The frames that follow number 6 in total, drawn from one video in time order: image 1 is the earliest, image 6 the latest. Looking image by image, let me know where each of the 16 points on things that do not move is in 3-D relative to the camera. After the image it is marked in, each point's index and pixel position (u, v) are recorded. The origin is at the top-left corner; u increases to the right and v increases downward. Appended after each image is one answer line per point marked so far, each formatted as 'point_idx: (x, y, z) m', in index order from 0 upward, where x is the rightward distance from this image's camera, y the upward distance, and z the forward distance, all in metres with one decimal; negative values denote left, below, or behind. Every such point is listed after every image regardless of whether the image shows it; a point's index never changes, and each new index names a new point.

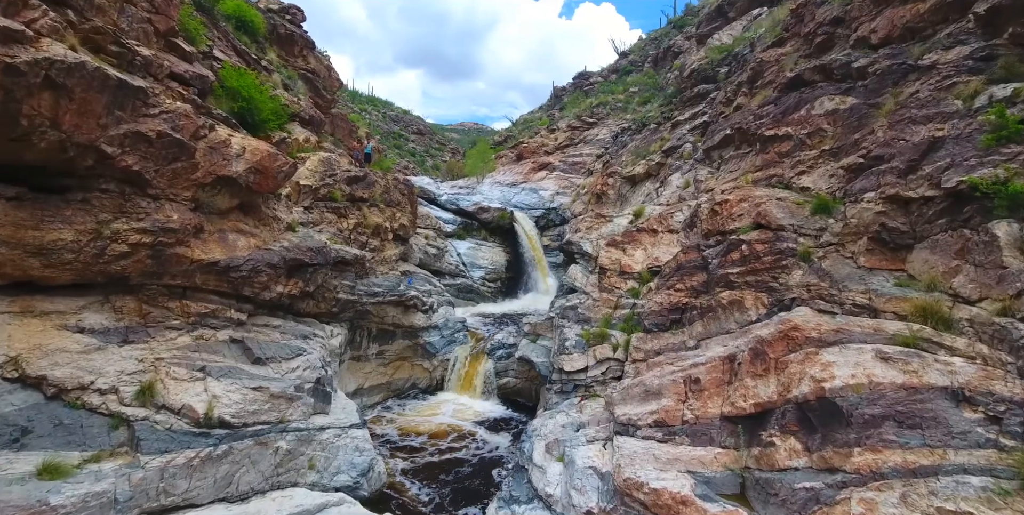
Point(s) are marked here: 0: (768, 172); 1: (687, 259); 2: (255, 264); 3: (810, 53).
0: (+6.0, +2.0, +10.3) m
1: (+3.9, 0.0, +9.8) m
2: (-4.9, -0.1, +8.4) m
3: (+7.5, +5.1, +11.0) m
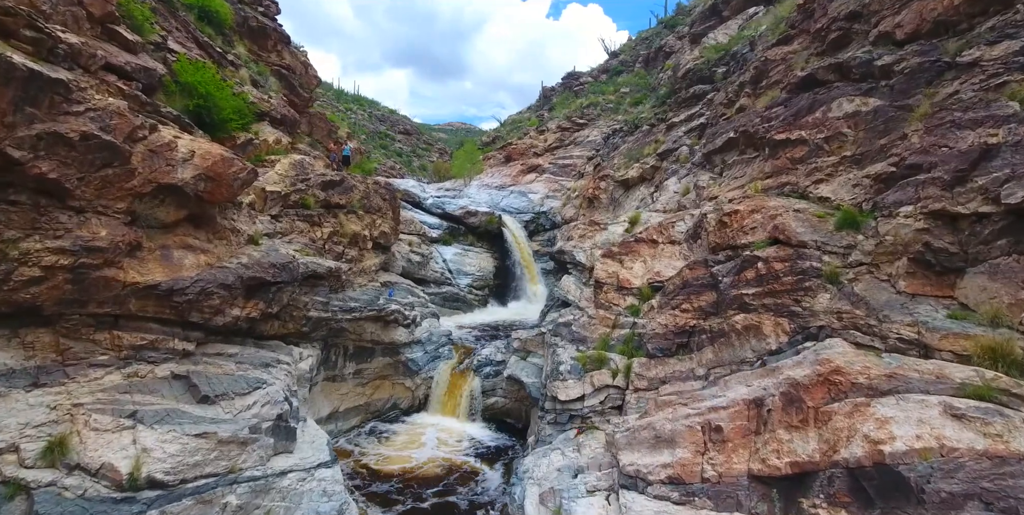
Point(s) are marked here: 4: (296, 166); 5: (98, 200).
0: (+5.8, +1.7, +9.5) m
1: (+3.7, -0.4, +8.9) m
2: (-5.1, -0.5, +7.2) m
3: (+7.3, +4.8, +10.2) m
4: (-6.2, +2.6, +12.5) m
5: (-5.9, +0.8, +6.2) m
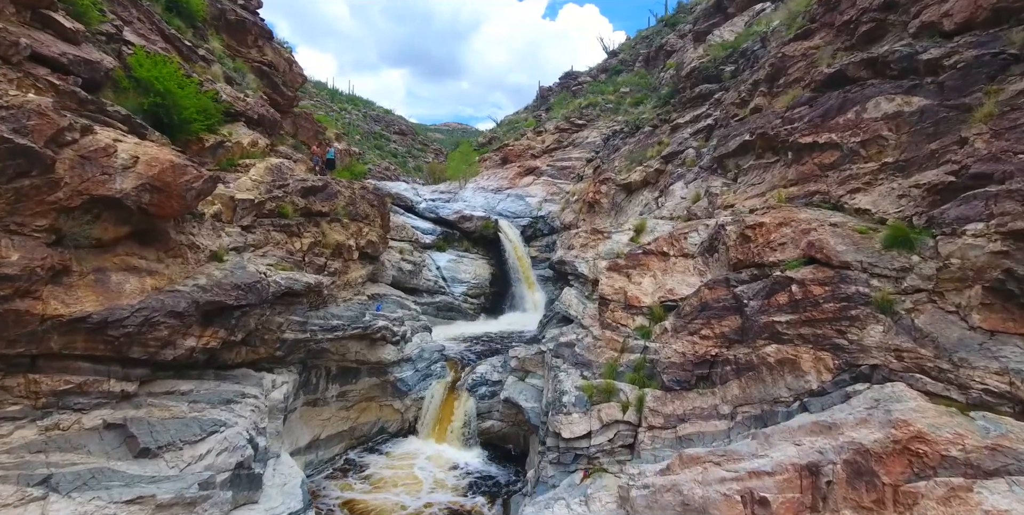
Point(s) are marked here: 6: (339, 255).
0: (+5.7, +1.3, +8.5) m
1: (+3.6, -0.7, +7.9) m
2: (-5.1, -0.8, +6.2) m
3: (+7.2, +4.5, +9.2) m
4: (-6.3, +2.3, +11.5) m
5: (-5.9, +0.5, +5.2) m
6: (-5.1, +0.1, +12.9) m
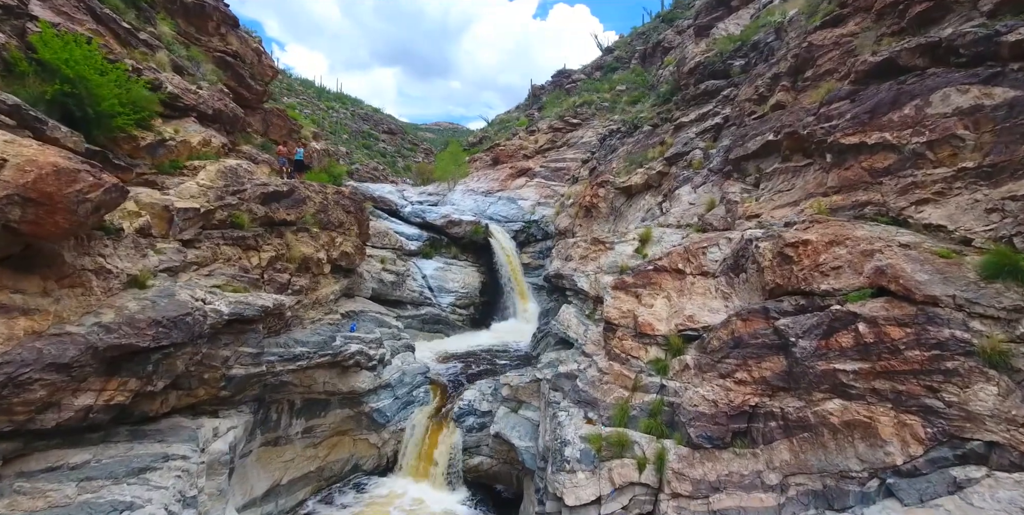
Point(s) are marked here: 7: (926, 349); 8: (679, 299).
0: (+5.6, +1.0, +7.1) m
1: (+3.5, -1.1, +6.5) m
2: (-5.2, -1.2, +4.6) m
3: (+7.0, +4.1, +7.9) m
4: (-6.5, +1.9, +9.9) m
5: (-6.0, +0.1, +3.6) m
6: (-5.3, -0.3, +11.4) m
7: (+4.4, -1.0, +4.7) m
8: (+3.3, -0.8, +8.7) m
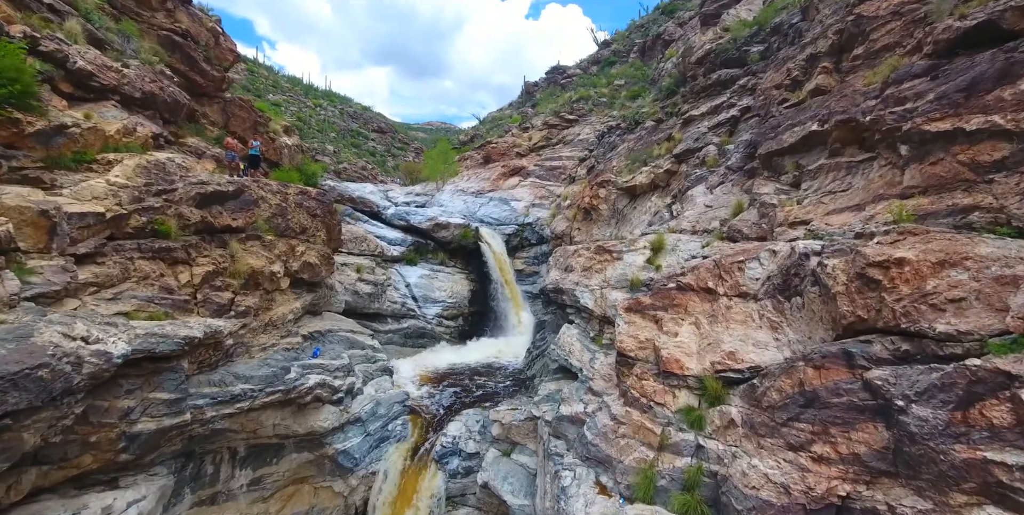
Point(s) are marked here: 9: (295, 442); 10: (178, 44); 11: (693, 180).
0: (+5.5, +0.7, +5.4) m
1: (+3.4, -1.4, +4.8) m
2: (-5.3, -1.5, +2.7) m
3: (+6.9, +3.8, +6.2) m
4: (-6.6, +1.6, +7.9) m
5: (-6.1, -0.2, +1.7) m
6: (-5.5, -0.6, +9.5) m
7: (+4.4, -1.2, +3.0) m
8: (+3.2, -1.1, +6.9) m
9: (-4.5, -3.8, +9.1) m
10: (-9.4, +6.0, +12.2) m
11: (+5.6, +2.4, +13.4) m
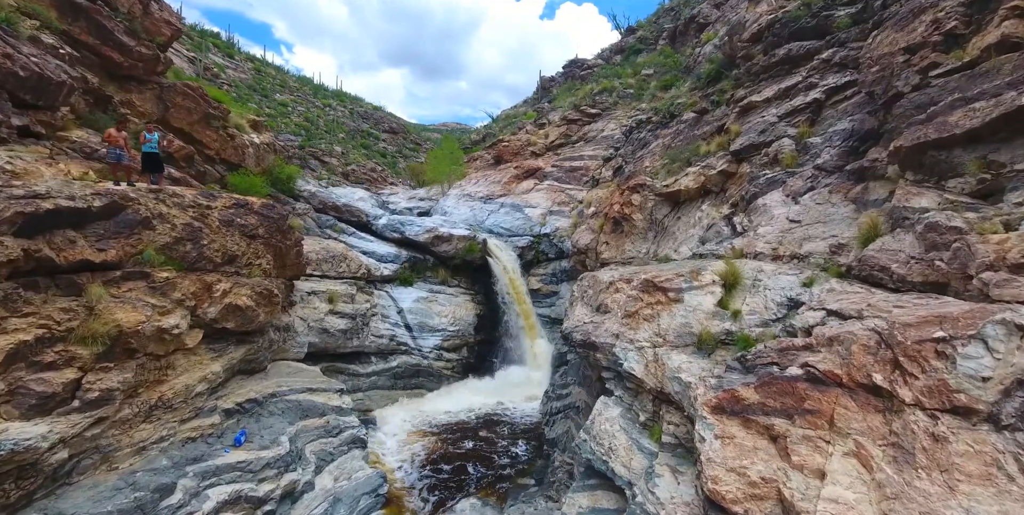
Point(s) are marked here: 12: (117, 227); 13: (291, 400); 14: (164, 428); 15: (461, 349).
0: (+5.5, 0.0, +1.9) m
1: (+3.4, -2.1, +1.3) m
2: (-5.4, -2.2, -0.4) m
3: (+6.9, +3.1, +2.7) m
4: (-6.5, +0.9, +4.9) m
5: (-6.2, -0.9, -1.4) m
6: (-5.4, -1.3, +6.3) m
7: (+4.3, -1.9, -0.5) m
8: (+3.2, -1.8, +3.5) m
9: (-4.4, -4.5, +5.9) m
10: (-9.1, +5.3, +9.2) m
11: (+5.9, +1.7, +9.9) m
12: (-5.7, +0.4, +6.3) m
13: (-4.4, -2.8, +8.8) m
14: (-5.1, -2.5, +6.3) m
15: (-1.9, -3.3, +15.4) m
